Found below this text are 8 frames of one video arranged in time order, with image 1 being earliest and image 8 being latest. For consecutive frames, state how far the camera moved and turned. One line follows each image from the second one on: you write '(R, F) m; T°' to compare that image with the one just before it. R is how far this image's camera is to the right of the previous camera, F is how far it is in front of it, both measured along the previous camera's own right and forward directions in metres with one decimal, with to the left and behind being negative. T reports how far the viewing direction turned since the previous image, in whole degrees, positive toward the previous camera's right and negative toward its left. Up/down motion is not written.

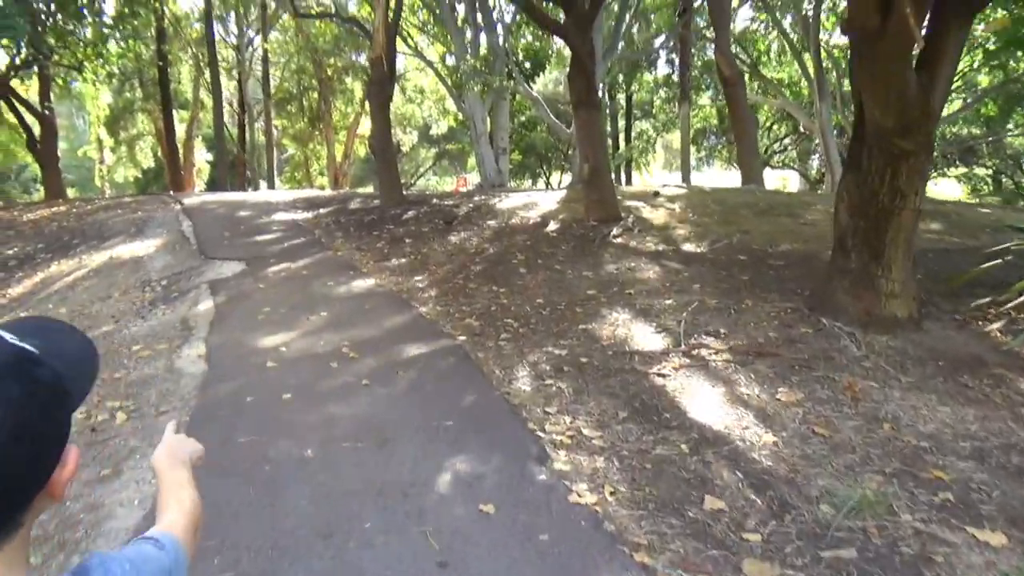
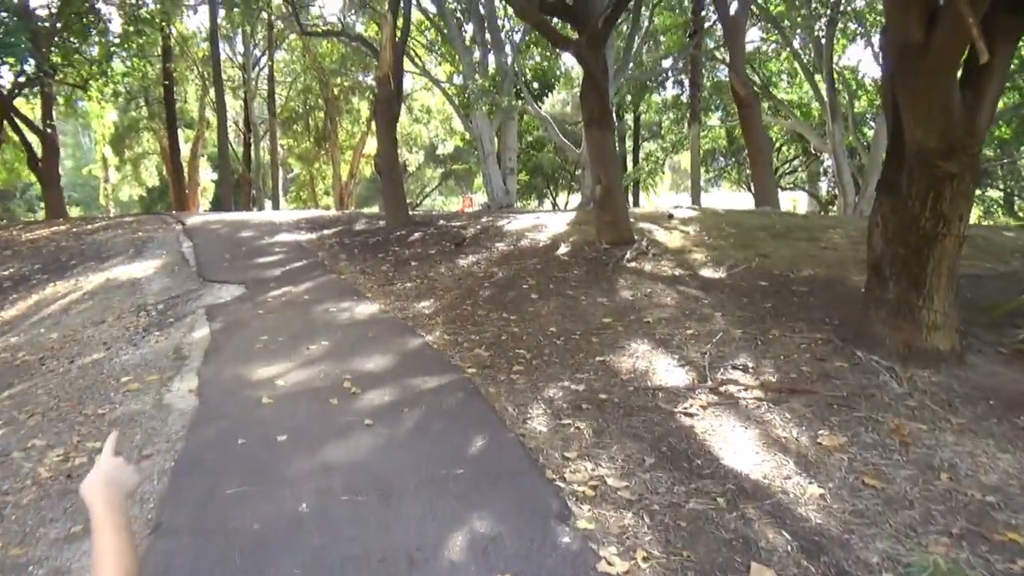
(-0.1, +0.3) m; 0°
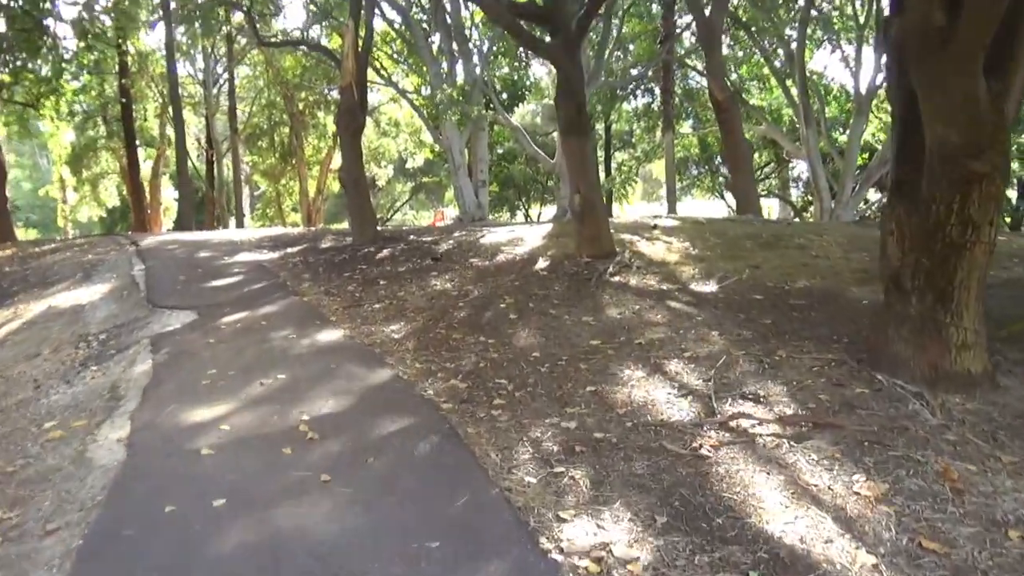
(0.0, +0.6) m; +2°
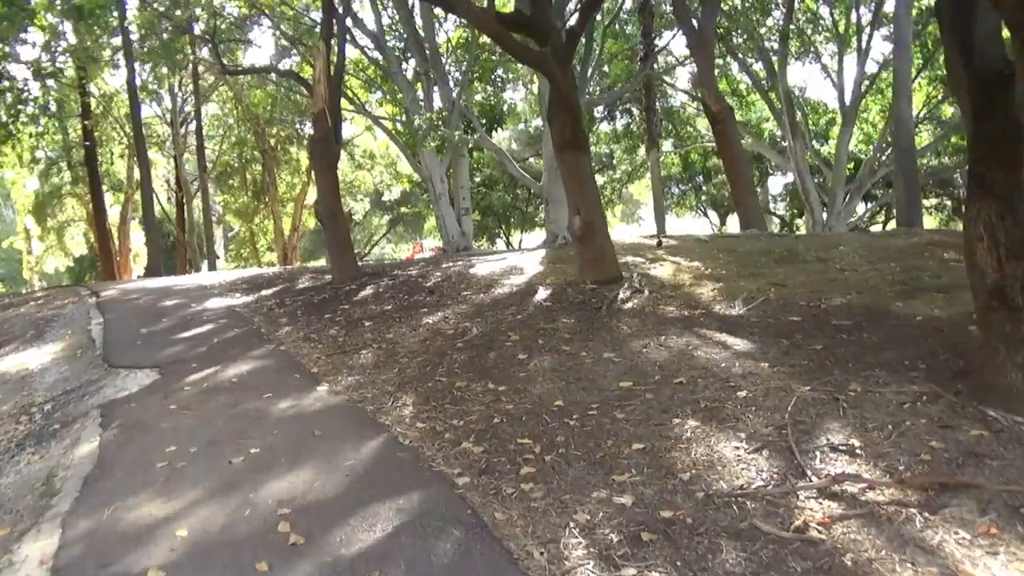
(-0.2, +0.9) m; +2°
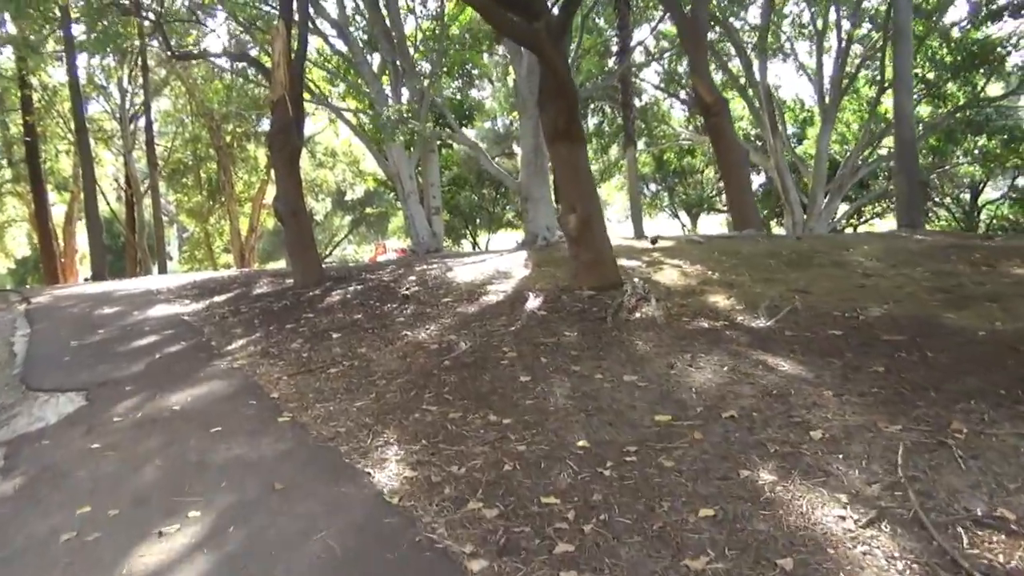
(-0.3, +1.0) m; +3°
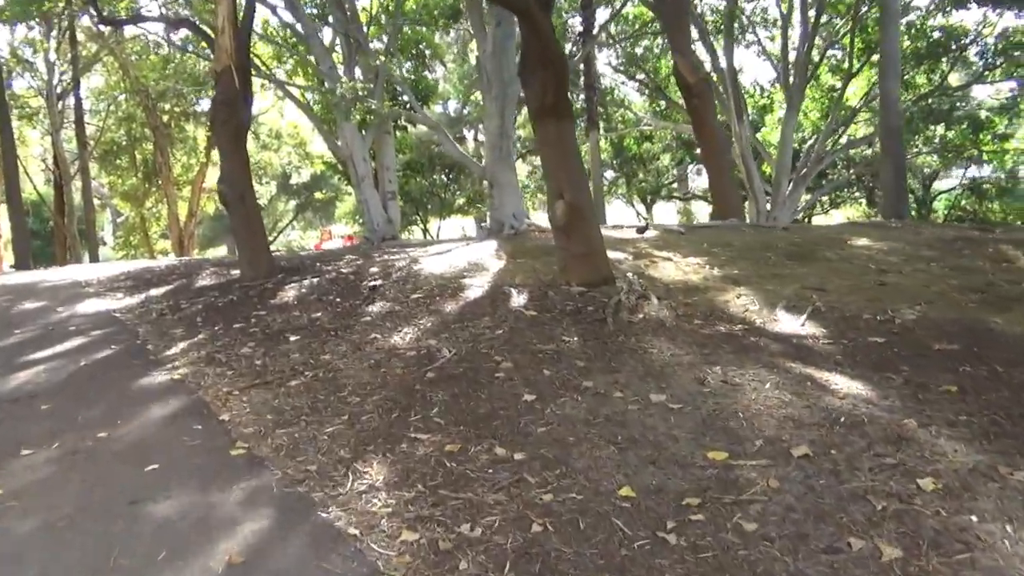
(-0.3, +0.9) m; +4°
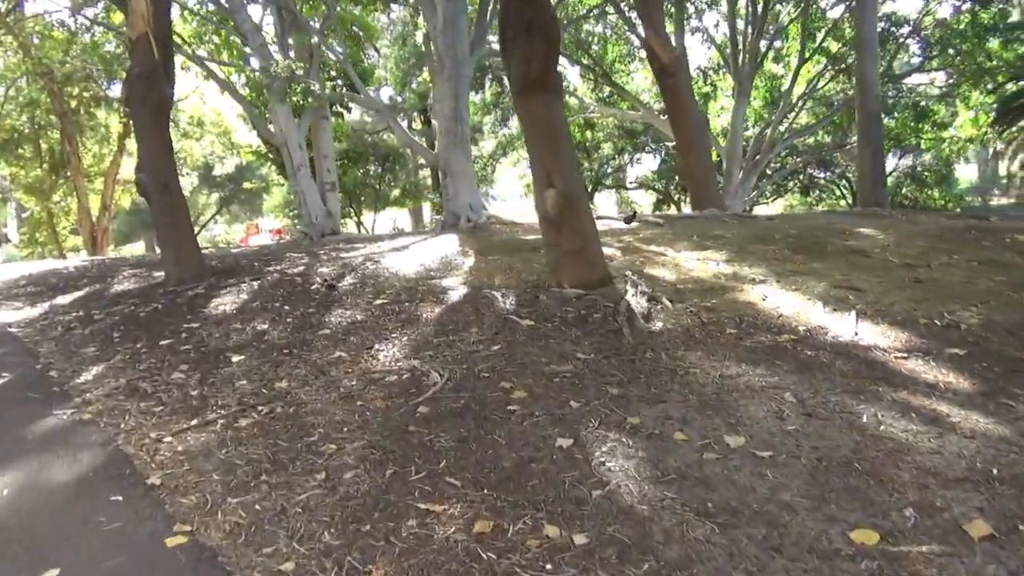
(-0.4, +1.1) m; +5°
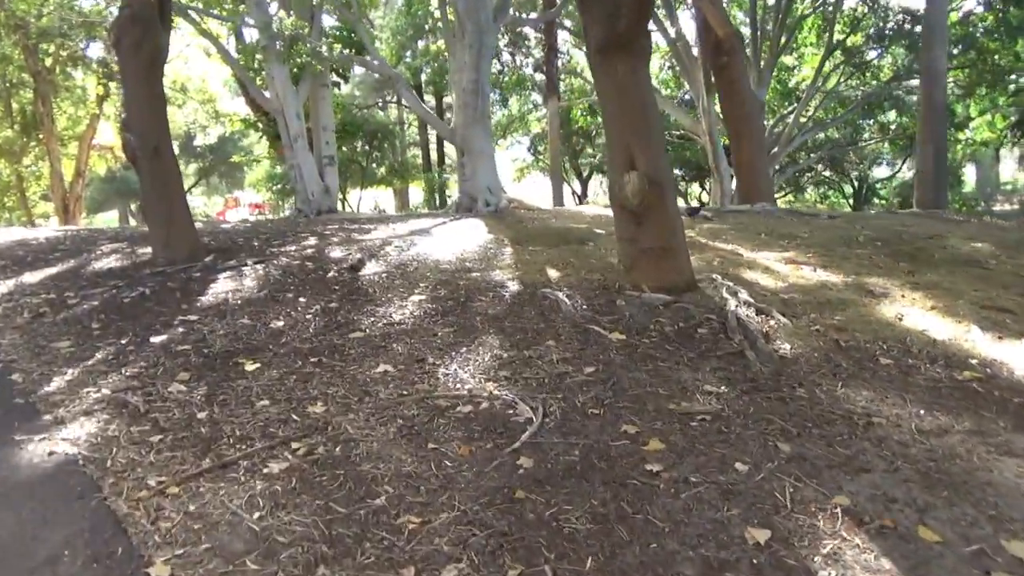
(-0.7, +1.1) m; +2°
